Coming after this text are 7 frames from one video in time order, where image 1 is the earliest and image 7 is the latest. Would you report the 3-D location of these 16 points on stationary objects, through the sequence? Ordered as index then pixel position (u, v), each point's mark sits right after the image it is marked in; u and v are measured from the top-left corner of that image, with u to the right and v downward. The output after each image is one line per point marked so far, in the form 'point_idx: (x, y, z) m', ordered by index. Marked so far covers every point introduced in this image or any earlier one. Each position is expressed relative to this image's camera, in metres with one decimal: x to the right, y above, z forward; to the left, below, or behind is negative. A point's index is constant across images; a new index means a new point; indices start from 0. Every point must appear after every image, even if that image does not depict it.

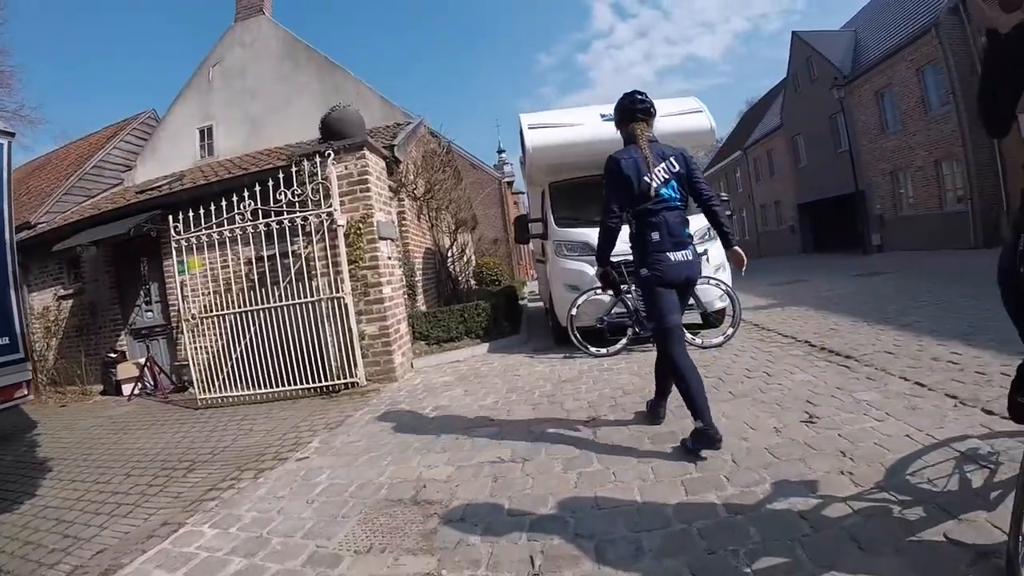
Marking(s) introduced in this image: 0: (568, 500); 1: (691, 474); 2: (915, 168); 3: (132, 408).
0: (+0.2, -1.0, +2.8) m
1: (+0.9, -0.9, +3.0) m
2: (+12.6, +3.7, +19.3) m
3: (-5.9, -1.9, +9.6) m
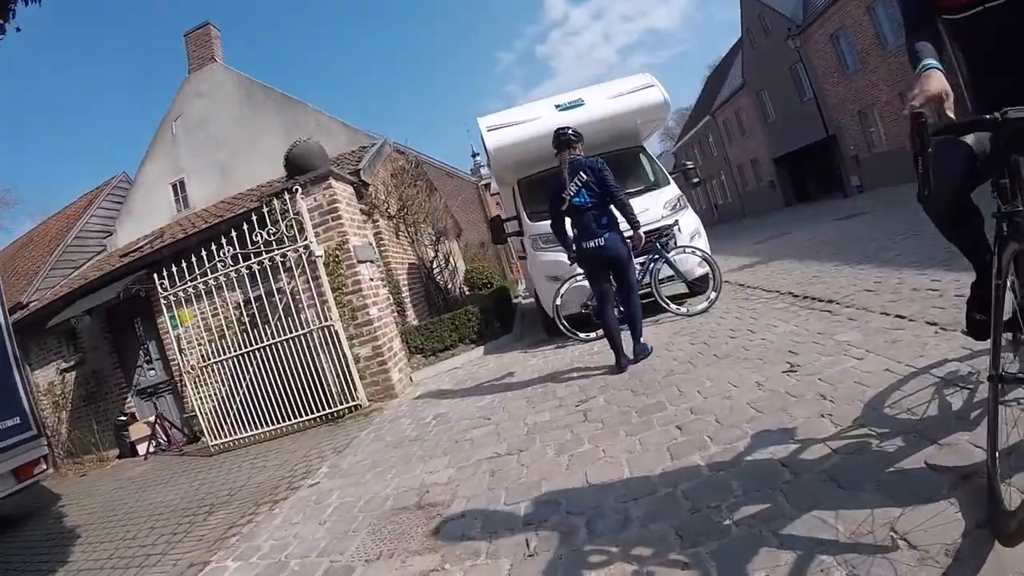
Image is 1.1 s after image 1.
0: (+0.2, -0.9, +2.9) m
1: (+0.8, -0.8, +3.1) m
2: (+11.6, +5.7, +19.4) m
3: (-5.7, -2.8, +9.7) m
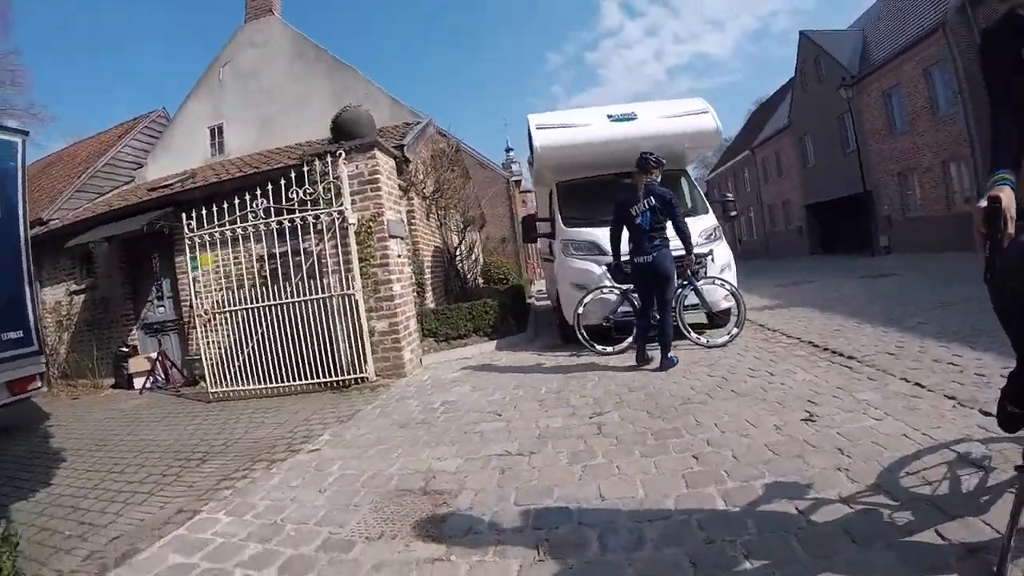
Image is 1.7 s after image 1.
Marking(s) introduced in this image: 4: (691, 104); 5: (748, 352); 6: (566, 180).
0: (+0.3, -1.0, +2.9) m
1: (+0.9, -0.9, +3.1) m
2: (+12.8, +3.7, +19.2) m
3: (-5.8, -1.8, +9.7) m
4: (+2.4, +2.5, +8.4) m
5: (+2.5, -0.7, +6.5) m
6: (+0.8, +1.5, +8.7) m
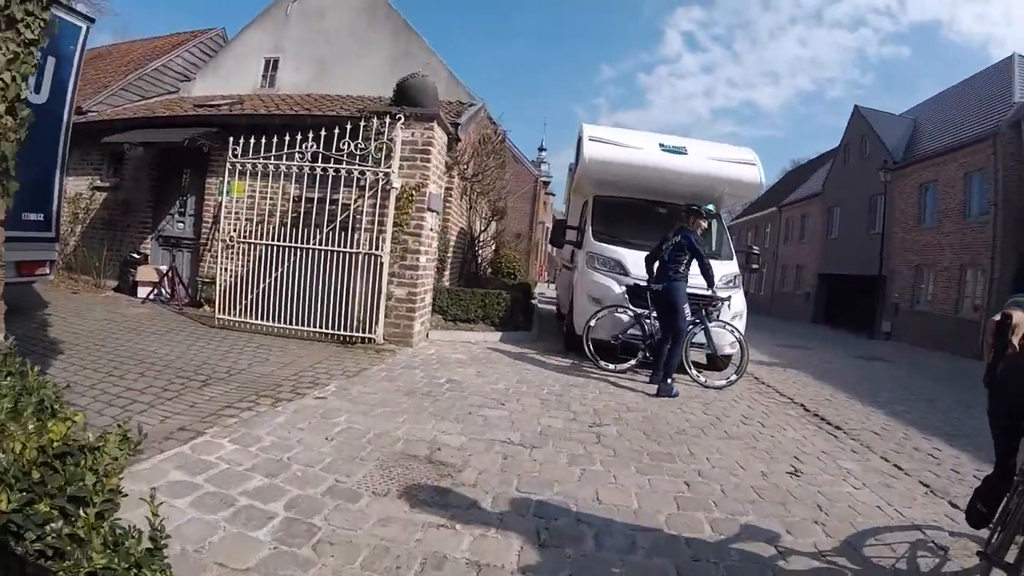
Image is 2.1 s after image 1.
0: (+0.3, -1.0, +3.0) m
1: (+0.9, -1.1, +3.3) m
2: (+13.5, +0.7, +19.4) m
3: (-5.8, -0.4, +9.9) m
4: (+3.2, +1.9, +8.6) m
5: (+2.5, -1.2, +6.7) m
6: (+1.3, +1.3, +8.9) m
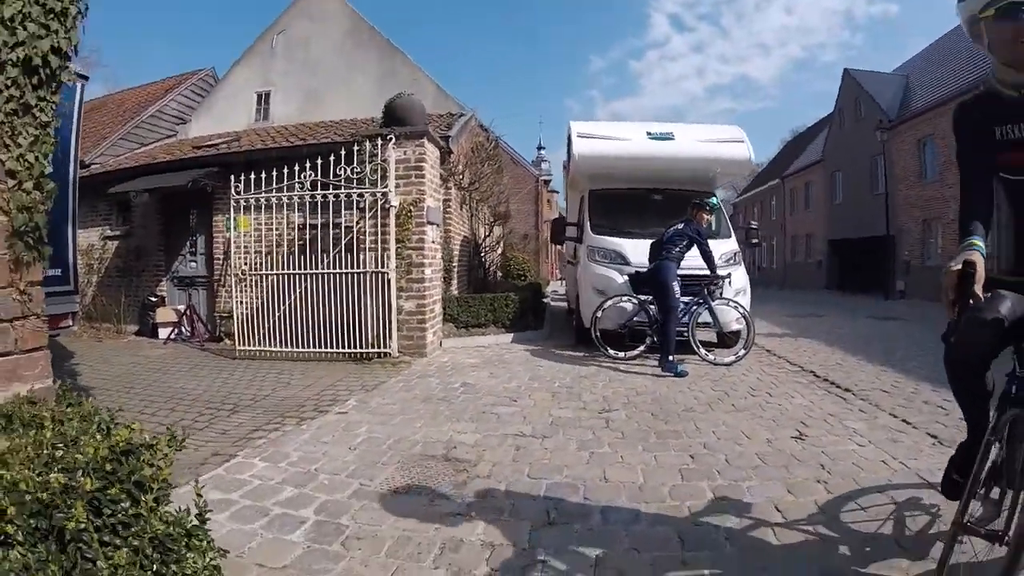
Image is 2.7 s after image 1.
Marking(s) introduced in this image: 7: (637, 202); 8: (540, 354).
0: (+0.3, -1.0, +3.2) m
1: (+1.0, -1.0, +3.4) m
2: (+13.7, +2.1, +19.3) m
3: (-5.7, -1.0, +10.2) m
4: (+3.0, +2.2, +8.7) m
5: (+2.7, -0.9, +6.8) m
6: (+1.3, +1.5, +9.0) m
7: (+1.8, +1.2, +8.9) m
8: (+0.4, -0.8, +7.6) m
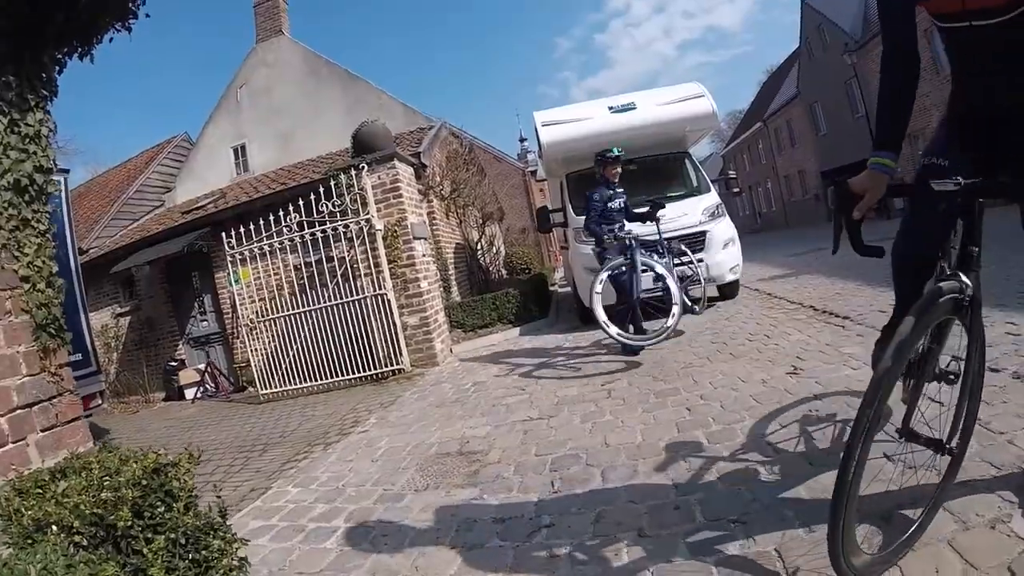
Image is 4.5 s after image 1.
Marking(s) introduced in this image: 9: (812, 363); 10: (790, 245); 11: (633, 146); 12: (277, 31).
0: (+0.4, -0.9, +3.4) m
1: (+1.0, -0.8, +3.6) m
2: (+13.1, +5.0, +19.2) m
3: (-5.3, -2.1, +10.5) m
4: (+2.5, +2.8, +8.8) m
5: (+2.7, -0.4, +7.0) m
6: (+0.9, +1.7, +9.2) m
7: (+1.5, +1.6, +9.0) m
8: (+0.4, -0.7, +7.8) m
9: (+2.2, -0.6, +4.6) m
10: (+8.3, +1.3, +18.6) m
11: (+1.7, +2.0, +8.9) m
12: (-6.4, +7.1, +17.0) m
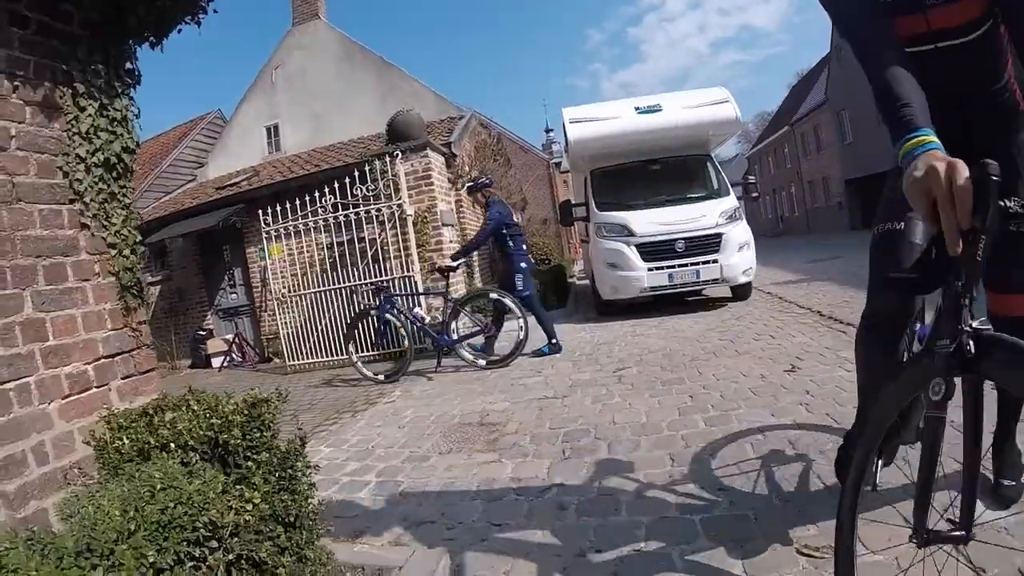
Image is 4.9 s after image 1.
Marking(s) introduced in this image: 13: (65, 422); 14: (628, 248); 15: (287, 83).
0: (+0.5, -0.8, +3.8) m
1: (+1.1, -0.7, +4.0) m
2: (+14.0, +4.5, +19.1) m
3: (-5.1, -1.6, +11.1) m
4: (+2.9, +2.8, +9.1) m
5: (+2.9, -0.4, +7.3) m
6: (+1.3, +1.8, +9.5) m
7: (+1.9, +1.7, +9.3) m
8: (+0.7, -0.6, +8.2) m
9: (+2.4, -0.6, +4.9) m
10: (+8.9, +1.1, +18.7) m
11: (+2.2, +2.1, +9.2) m
12: (-5.5, +7.7, +17.4) m
13: (-1.8, -0.5, +2.4) m
14: (+1.5, +0.5, +8.3) m
15: (-6.2, +5.7, +17.2) m
